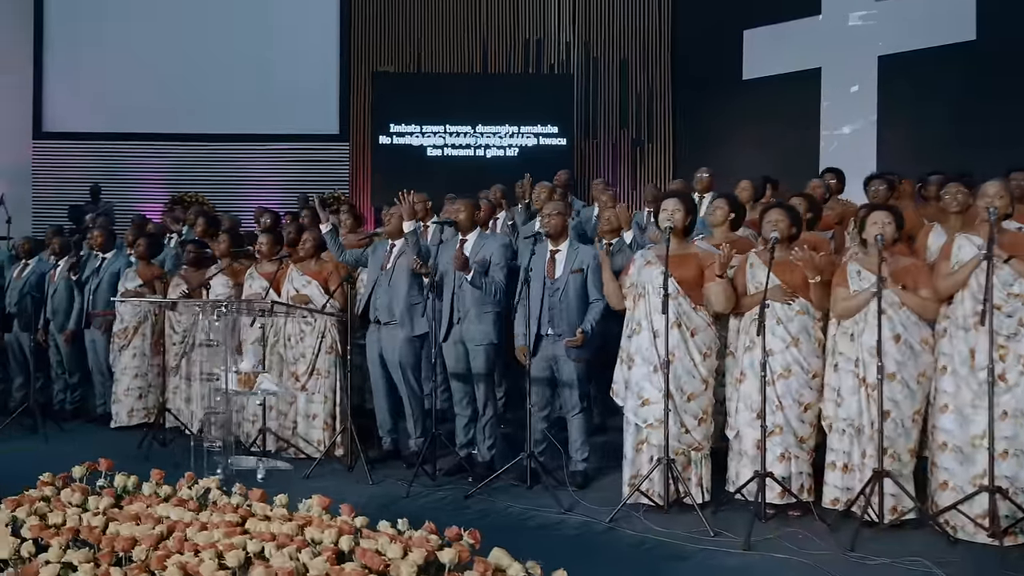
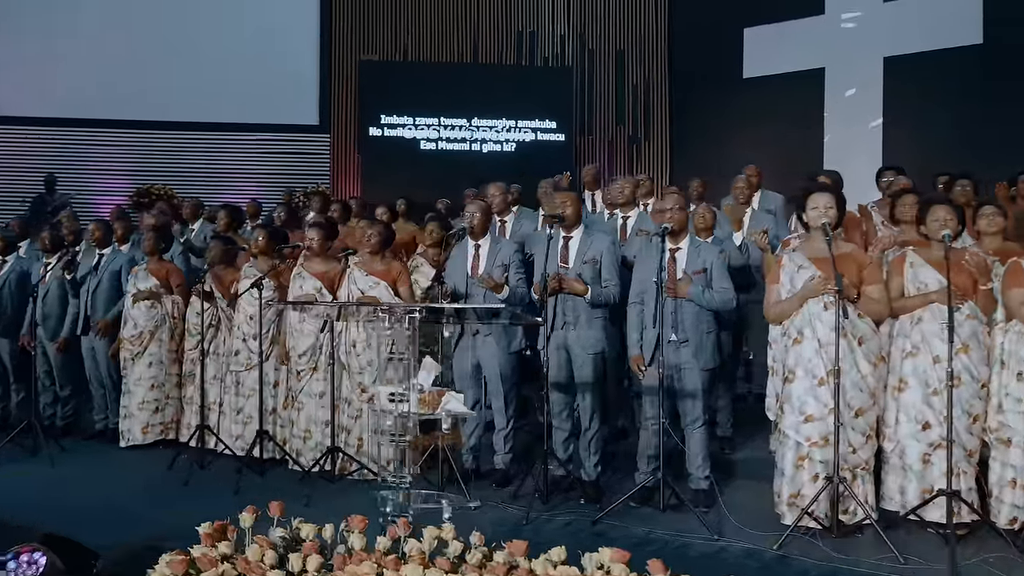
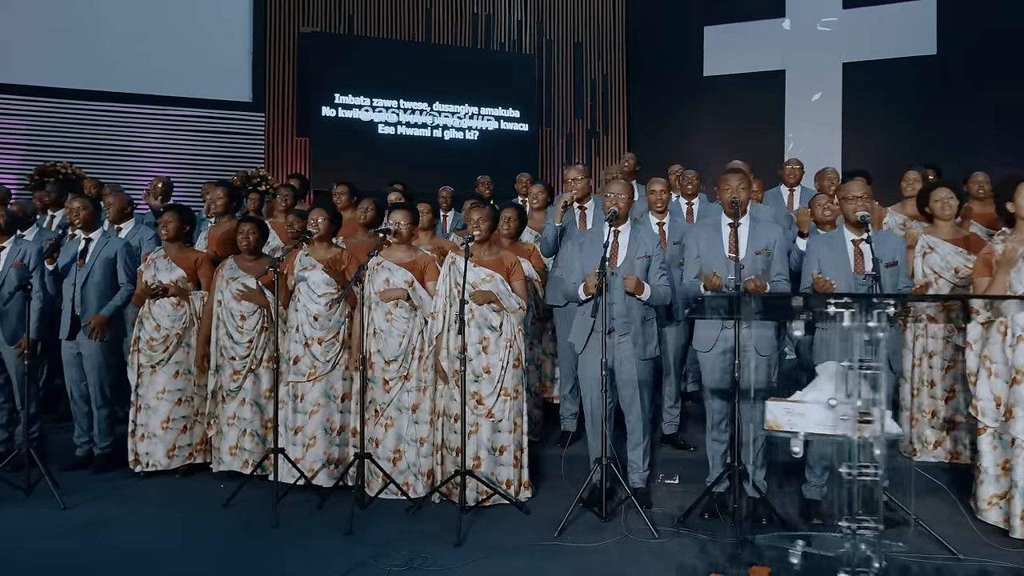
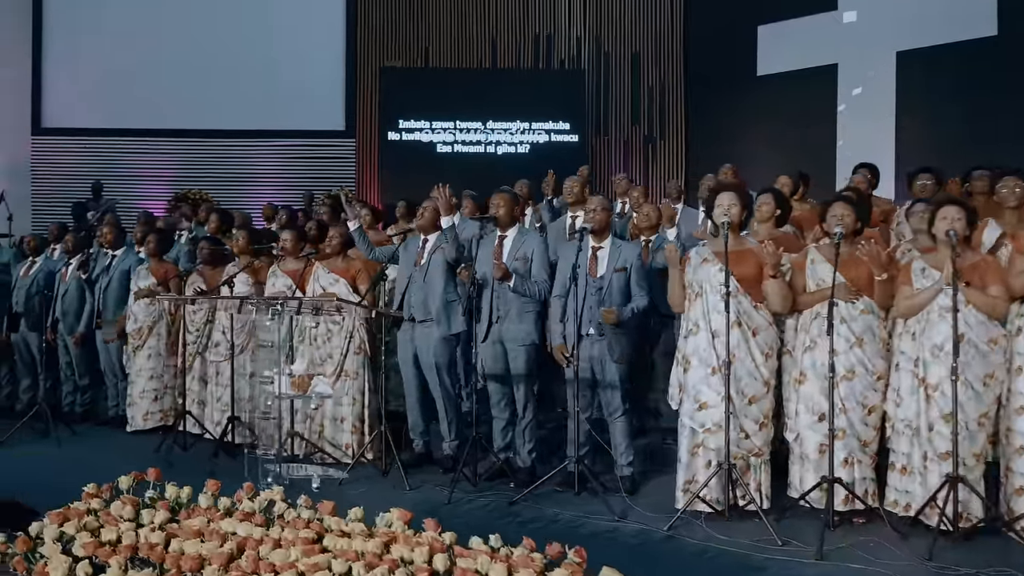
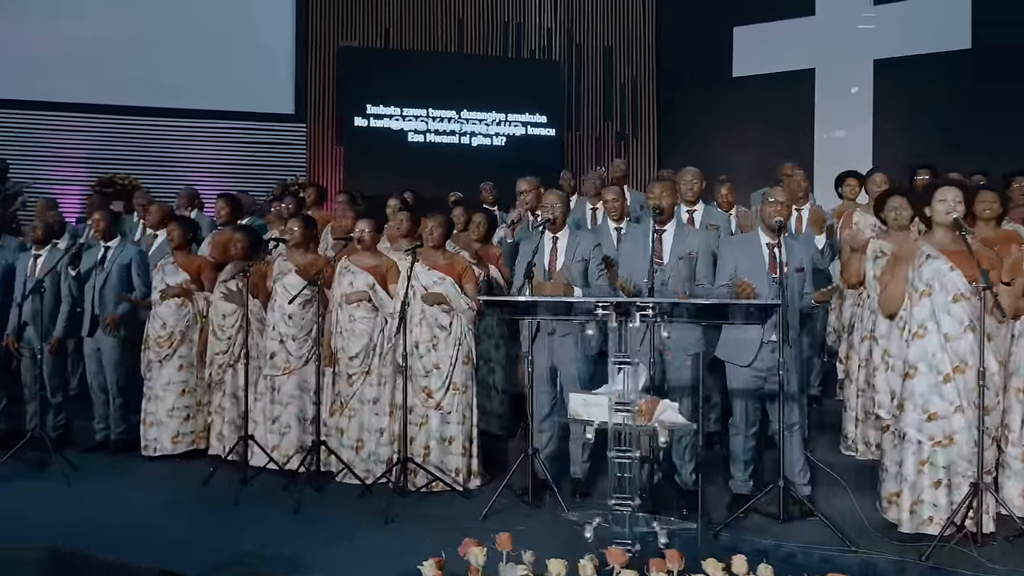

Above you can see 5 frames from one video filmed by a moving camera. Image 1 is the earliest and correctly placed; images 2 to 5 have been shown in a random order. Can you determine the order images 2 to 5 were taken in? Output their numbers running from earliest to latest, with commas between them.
4, 2, 5, 3
